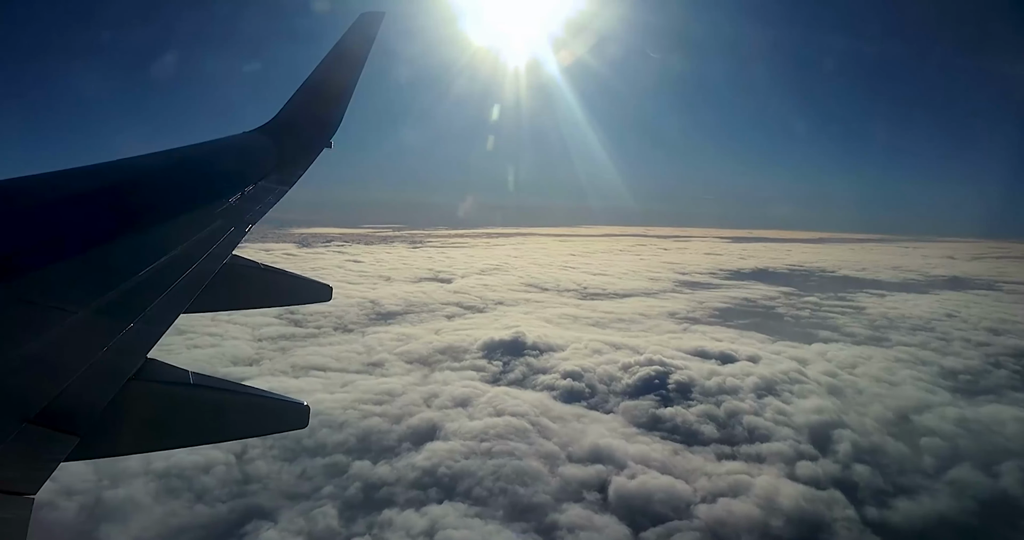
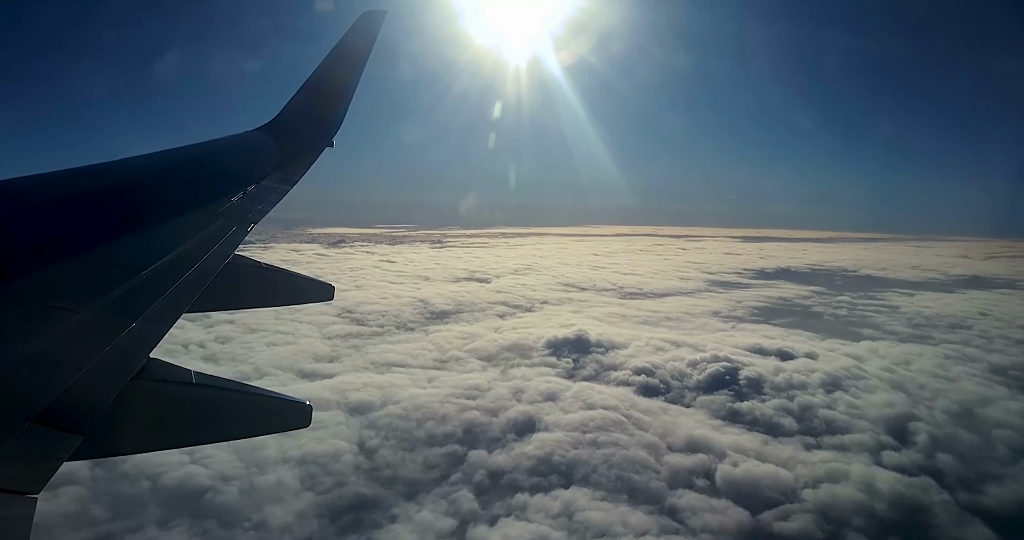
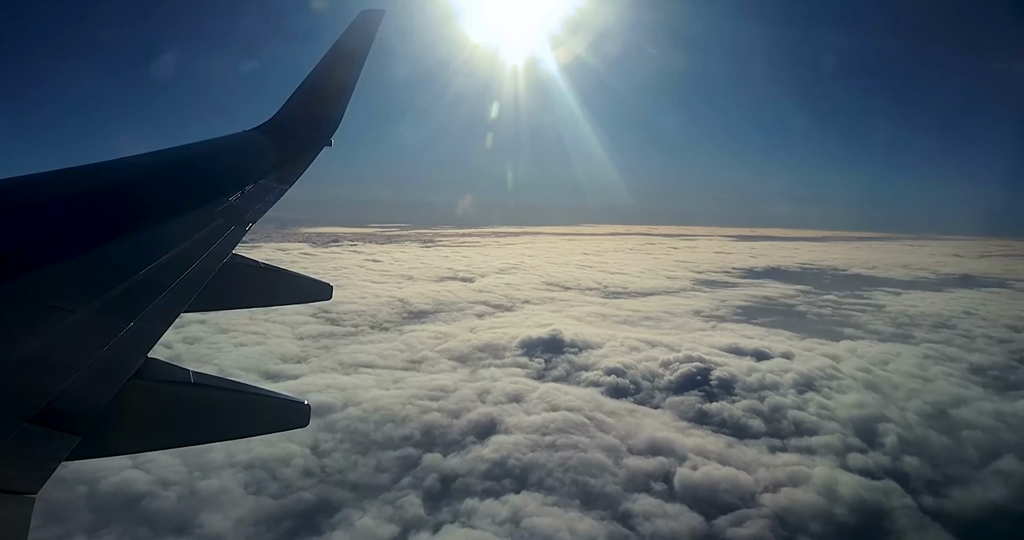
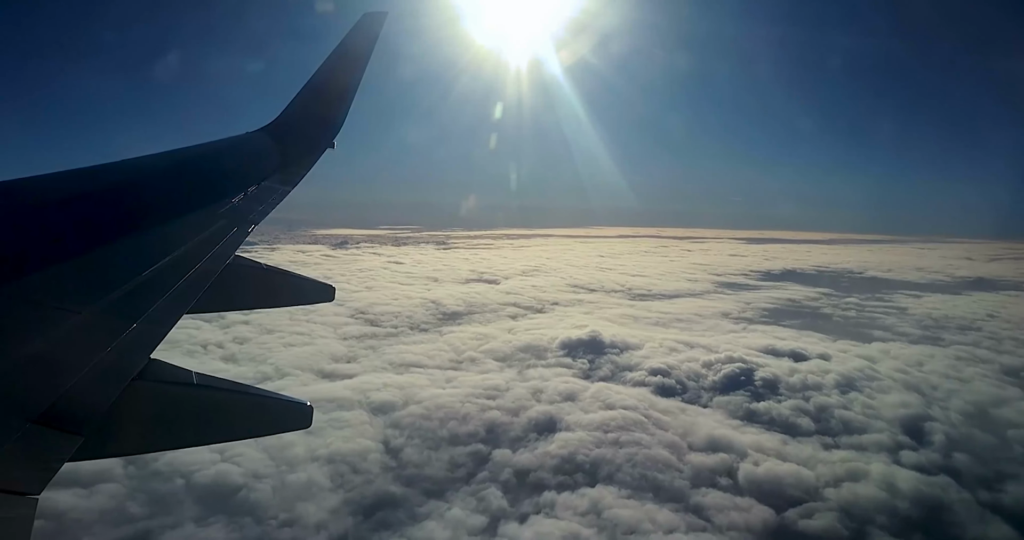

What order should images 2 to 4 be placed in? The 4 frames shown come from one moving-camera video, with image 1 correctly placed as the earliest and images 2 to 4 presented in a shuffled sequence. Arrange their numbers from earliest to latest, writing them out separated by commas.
3, 2, 4
